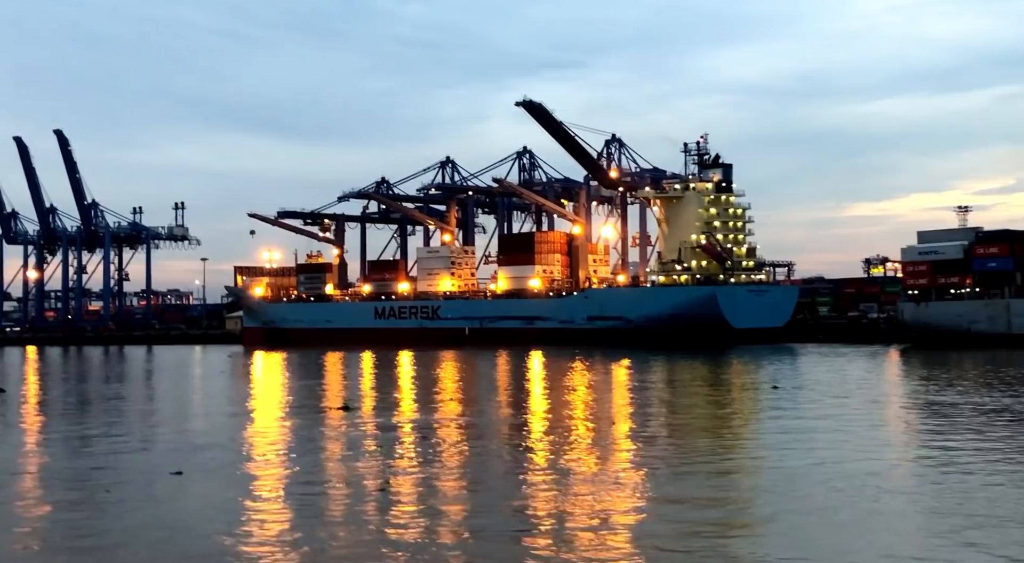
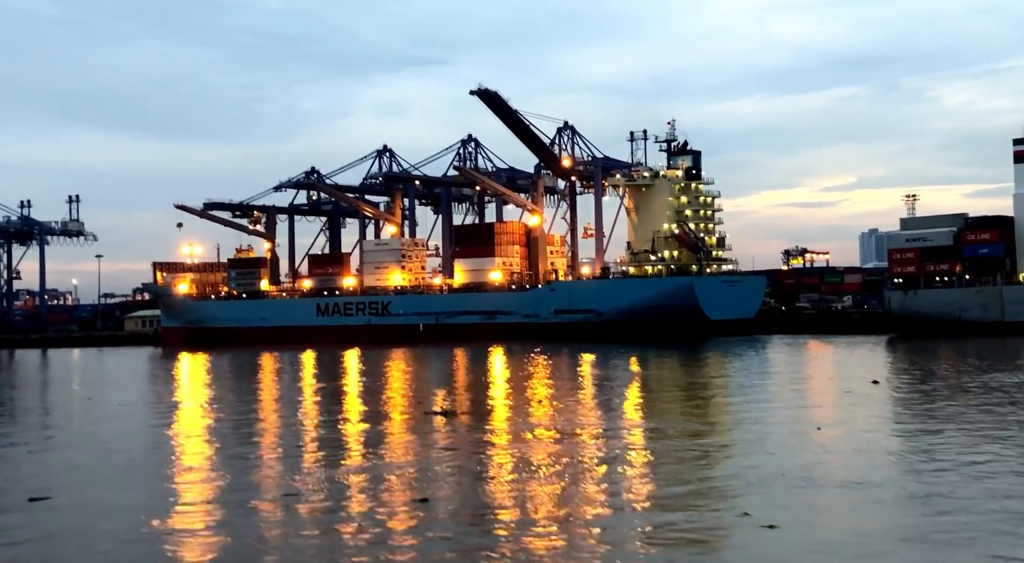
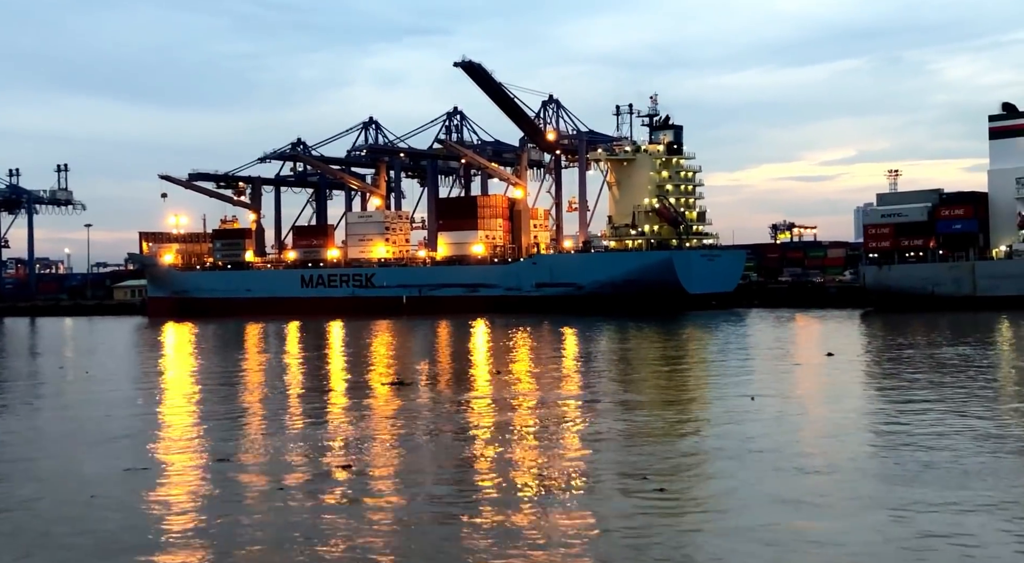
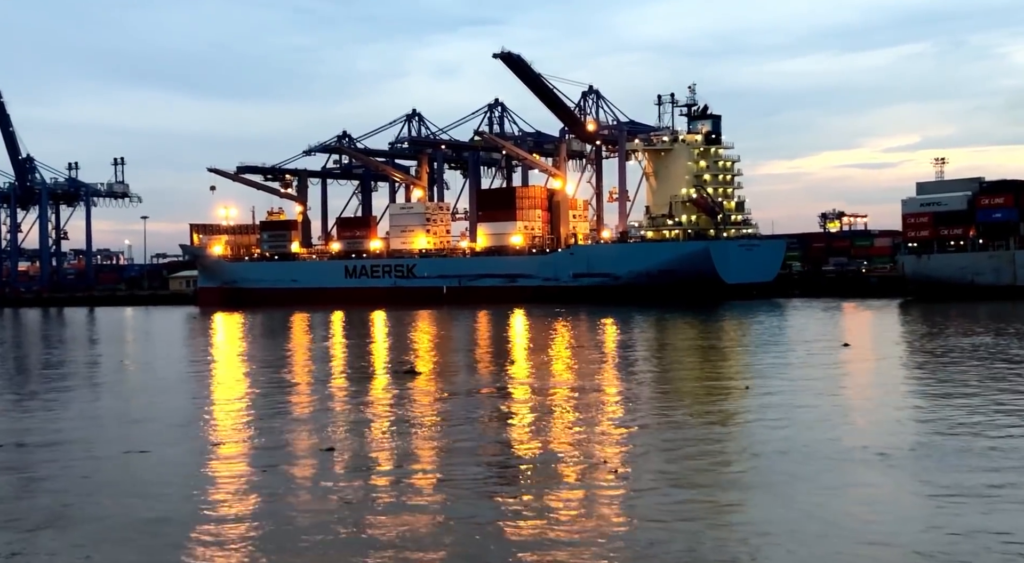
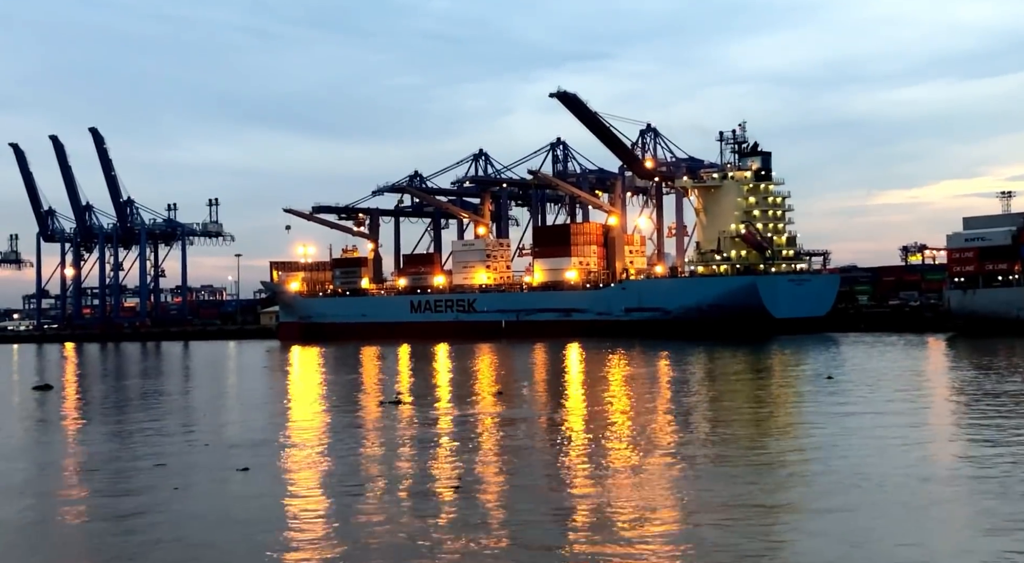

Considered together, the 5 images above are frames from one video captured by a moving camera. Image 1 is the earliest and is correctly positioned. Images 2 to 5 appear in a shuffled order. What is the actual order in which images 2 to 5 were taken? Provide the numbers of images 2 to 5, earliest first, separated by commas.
5, 4, 3, 2
